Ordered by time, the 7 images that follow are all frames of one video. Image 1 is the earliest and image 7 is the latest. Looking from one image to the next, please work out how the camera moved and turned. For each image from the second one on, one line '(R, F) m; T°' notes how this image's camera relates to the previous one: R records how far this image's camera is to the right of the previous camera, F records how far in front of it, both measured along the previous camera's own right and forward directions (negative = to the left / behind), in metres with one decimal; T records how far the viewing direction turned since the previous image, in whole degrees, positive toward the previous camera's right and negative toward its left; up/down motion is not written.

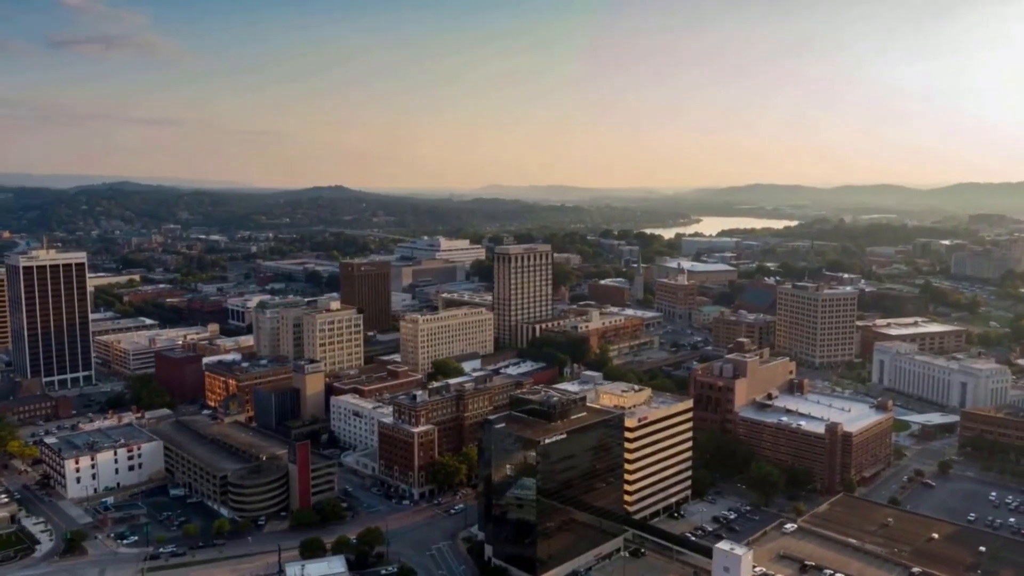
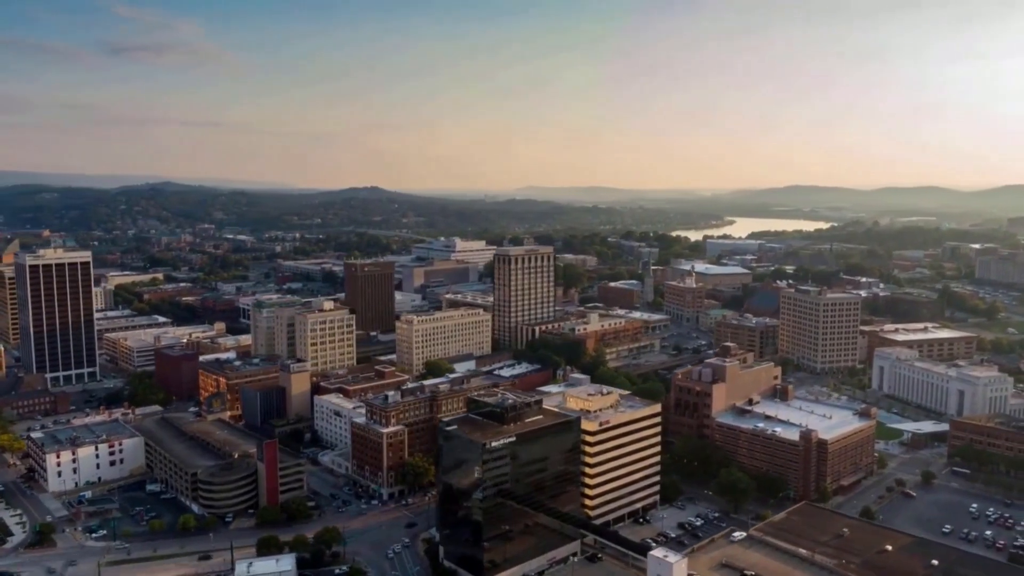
(+3.1, +0.1) m; -3°
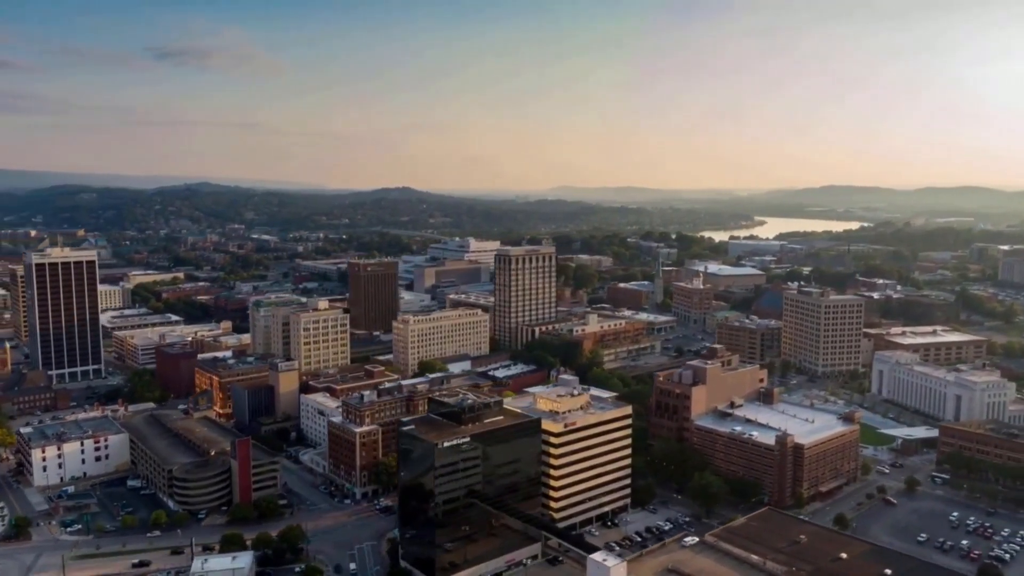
(+2.8, +0.1) m; -2°
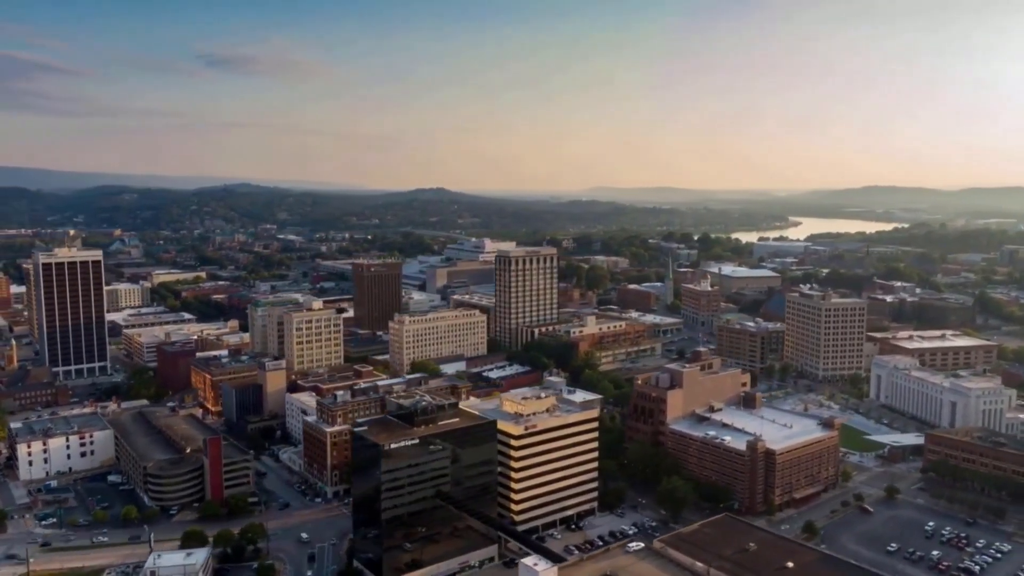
(+3.1, +0.2) m; -3°
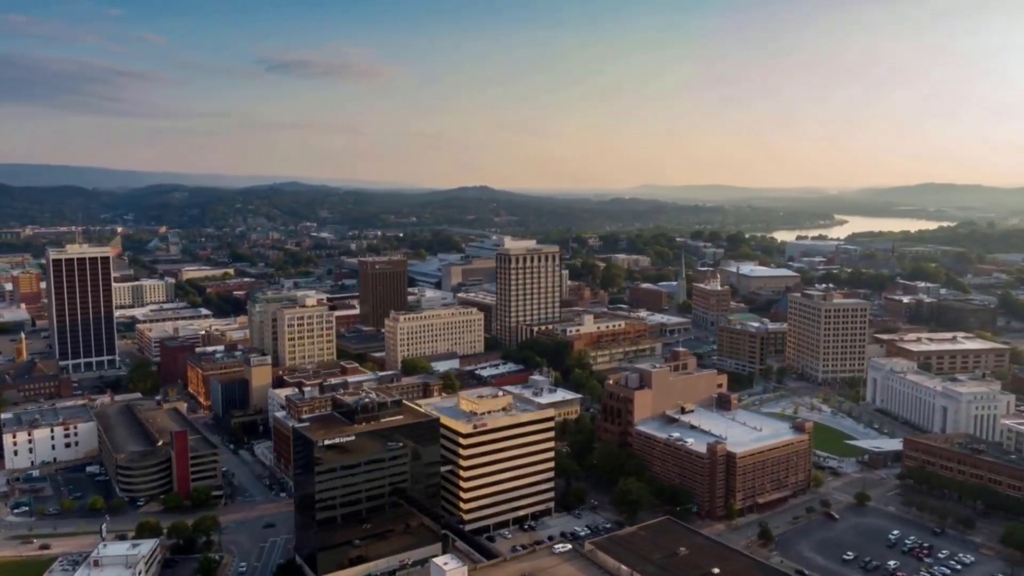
(+3.9, +0.3) m; -3°
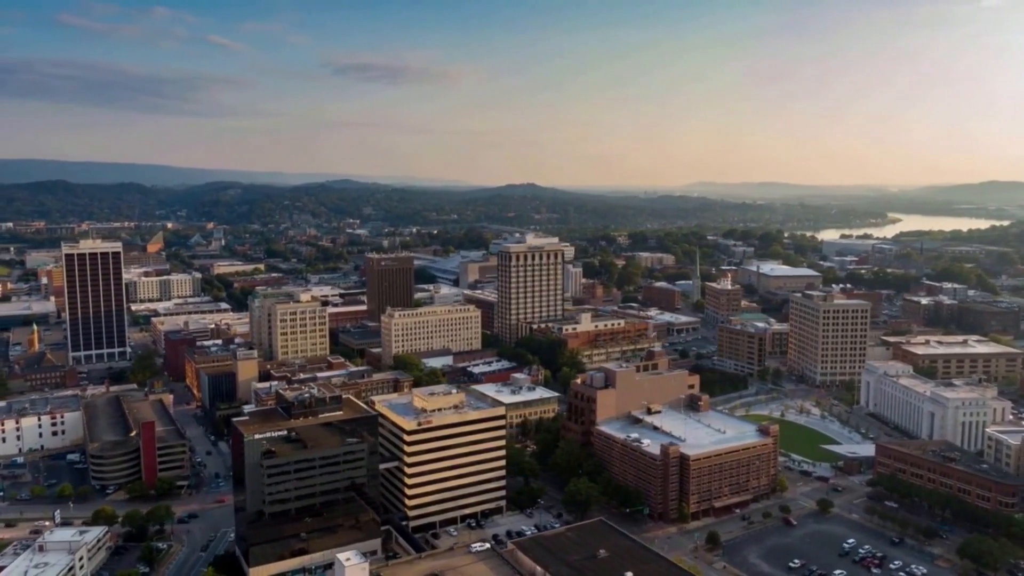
(+4.3, +0.3) m; -4°
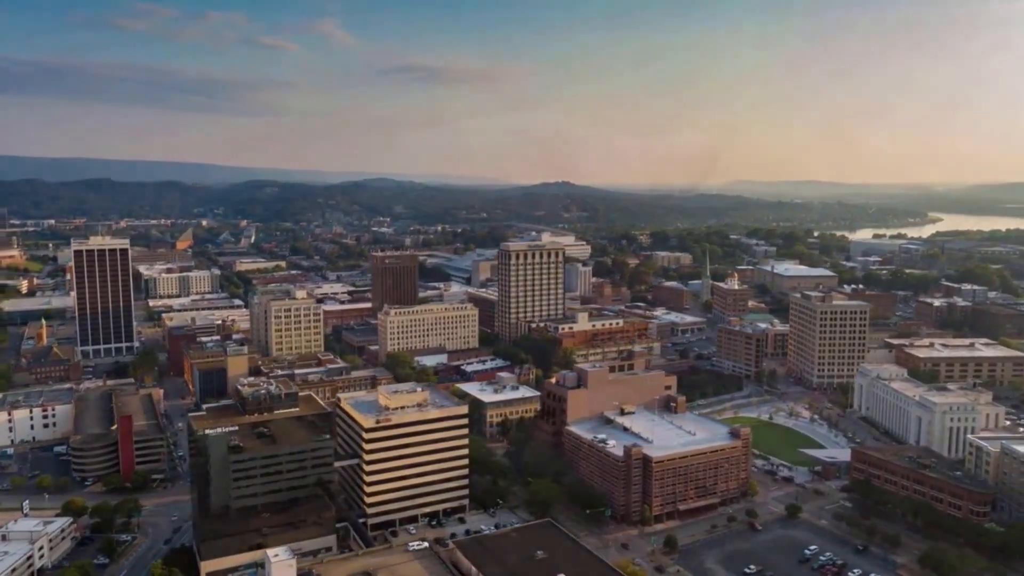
(+3.2, +0.2) m; -3°
